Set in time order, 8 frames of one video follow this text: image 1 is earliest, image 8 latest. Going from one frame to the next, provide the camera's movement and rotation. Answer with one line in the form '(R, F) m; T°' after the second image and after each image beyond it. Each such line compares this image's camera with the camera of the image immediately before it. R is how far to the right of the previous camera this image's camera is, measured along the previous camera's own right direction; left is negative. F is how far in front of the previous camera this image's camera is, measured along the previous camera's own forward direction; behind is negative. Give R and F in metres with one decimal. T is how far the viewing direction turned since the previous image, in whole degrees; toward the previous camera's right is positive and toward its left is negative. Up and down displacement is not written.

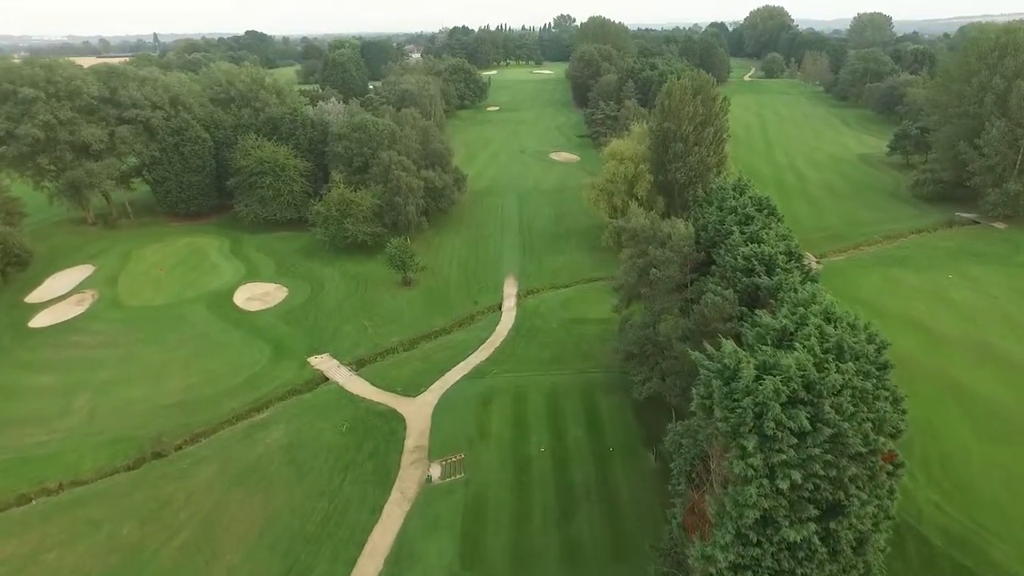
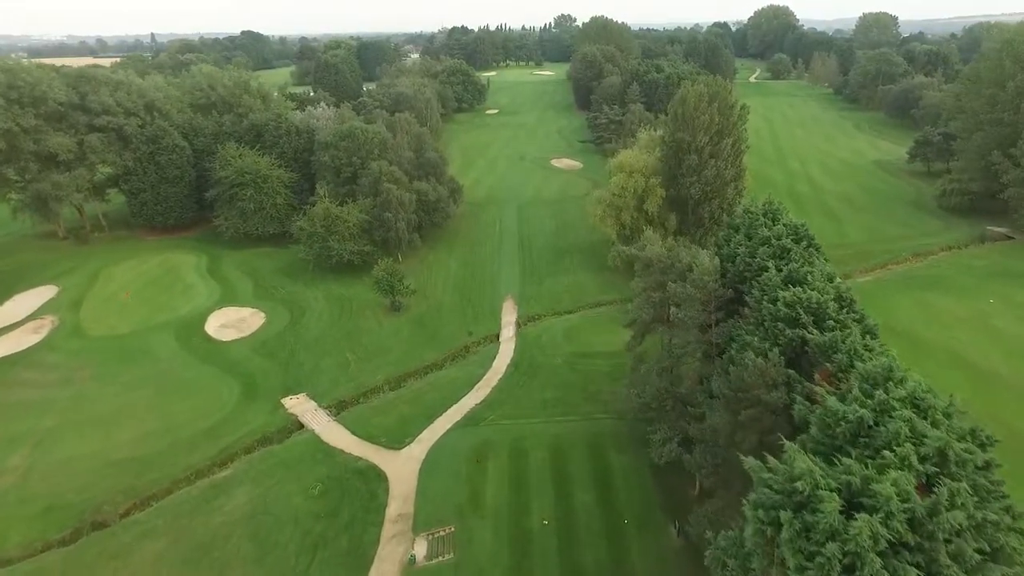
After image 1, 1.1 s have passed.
(+0.1, +3.8) m; 0°
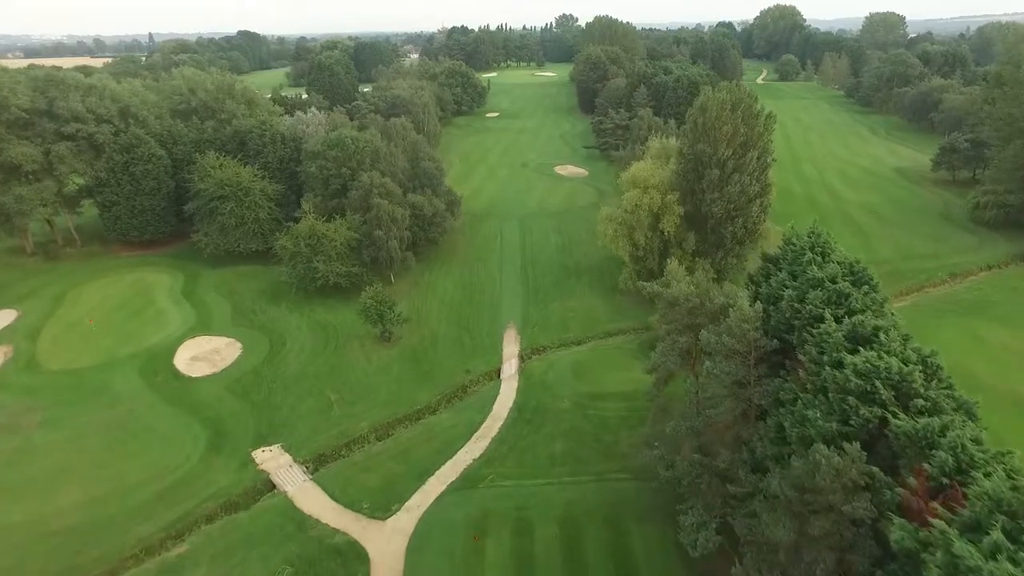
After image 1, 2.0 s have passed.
(-0.1, +3.9) m; 0°
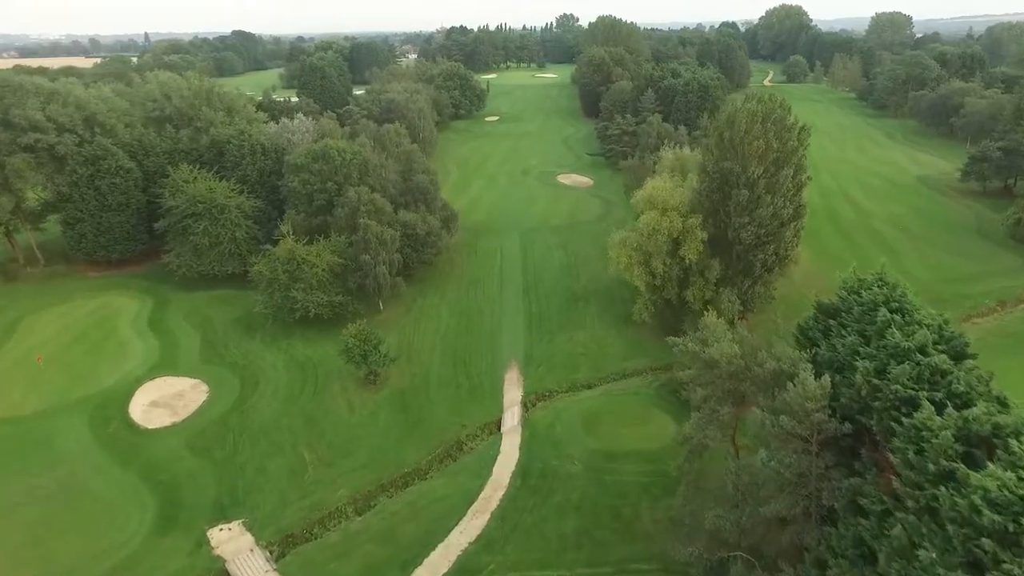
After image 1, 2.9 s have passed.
(-0.2, +4.3) m; 0°
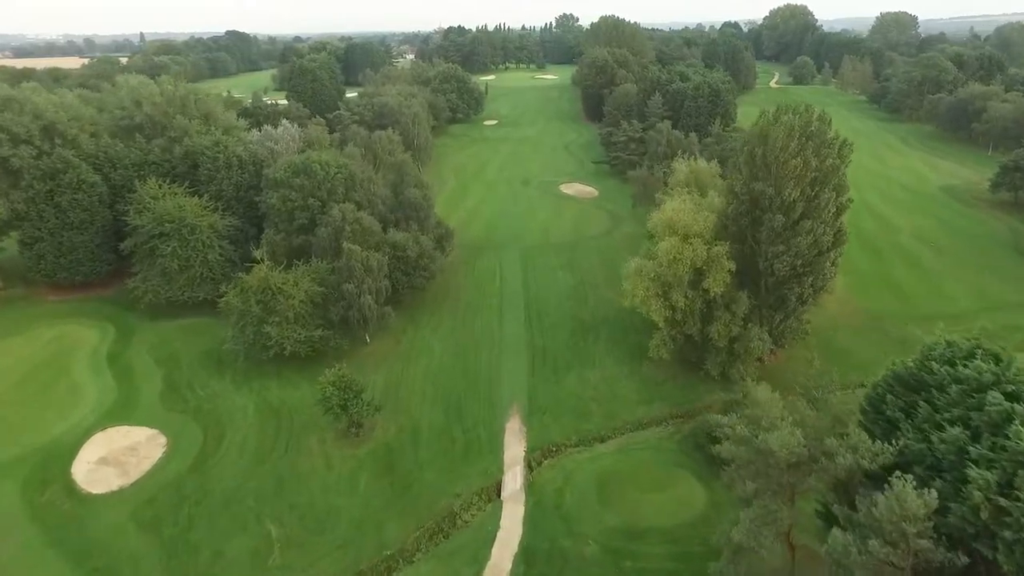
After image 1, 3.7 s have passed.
(-0.1, +4.1) m; 0°
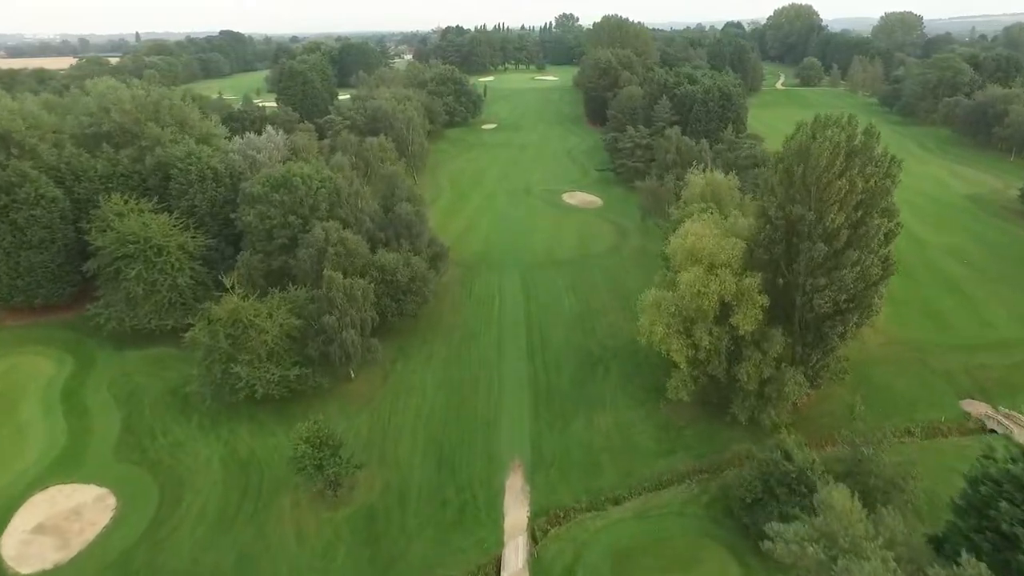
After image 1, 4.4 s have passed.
(-0.1, +3.7) m; 0°
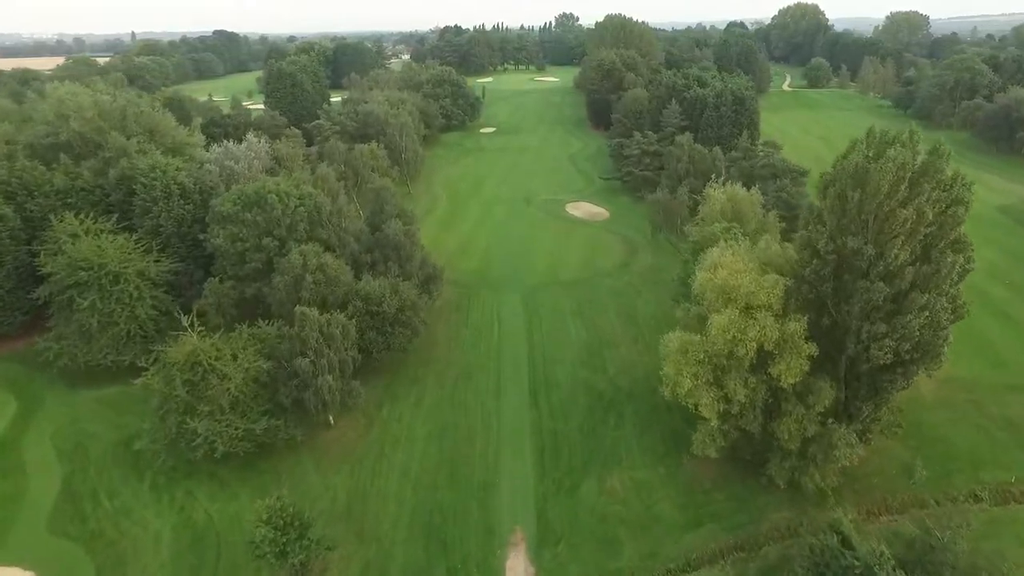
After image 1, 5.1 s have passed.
(-0.1, +4.0) m; 0°
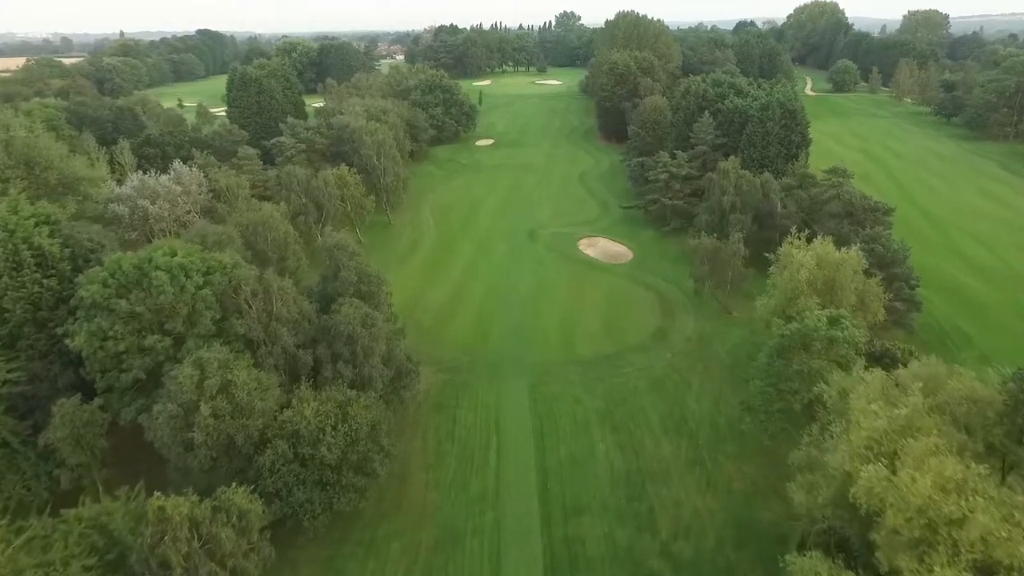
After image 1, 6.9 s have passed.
(-0.3, +11.0) m; 0°
